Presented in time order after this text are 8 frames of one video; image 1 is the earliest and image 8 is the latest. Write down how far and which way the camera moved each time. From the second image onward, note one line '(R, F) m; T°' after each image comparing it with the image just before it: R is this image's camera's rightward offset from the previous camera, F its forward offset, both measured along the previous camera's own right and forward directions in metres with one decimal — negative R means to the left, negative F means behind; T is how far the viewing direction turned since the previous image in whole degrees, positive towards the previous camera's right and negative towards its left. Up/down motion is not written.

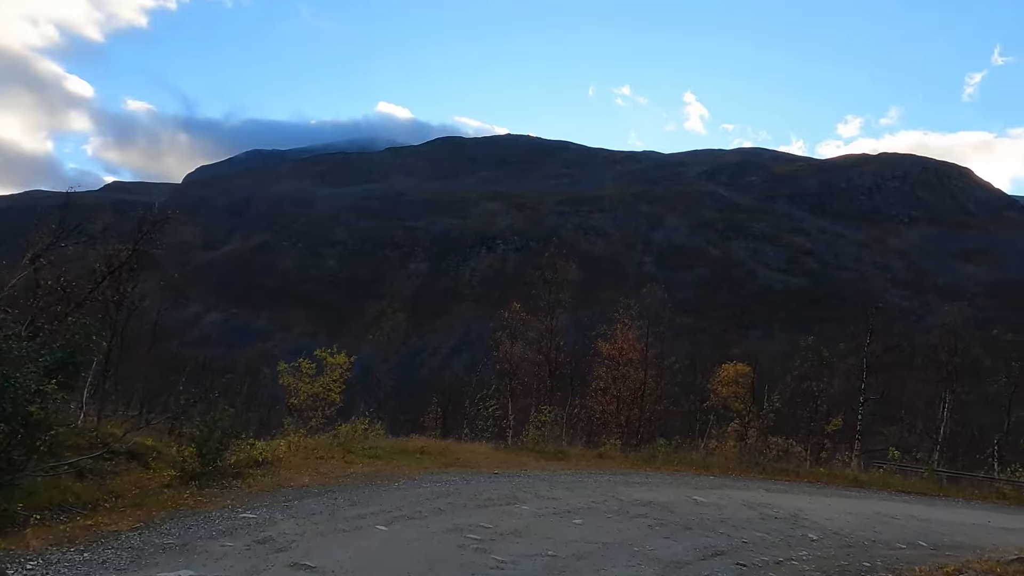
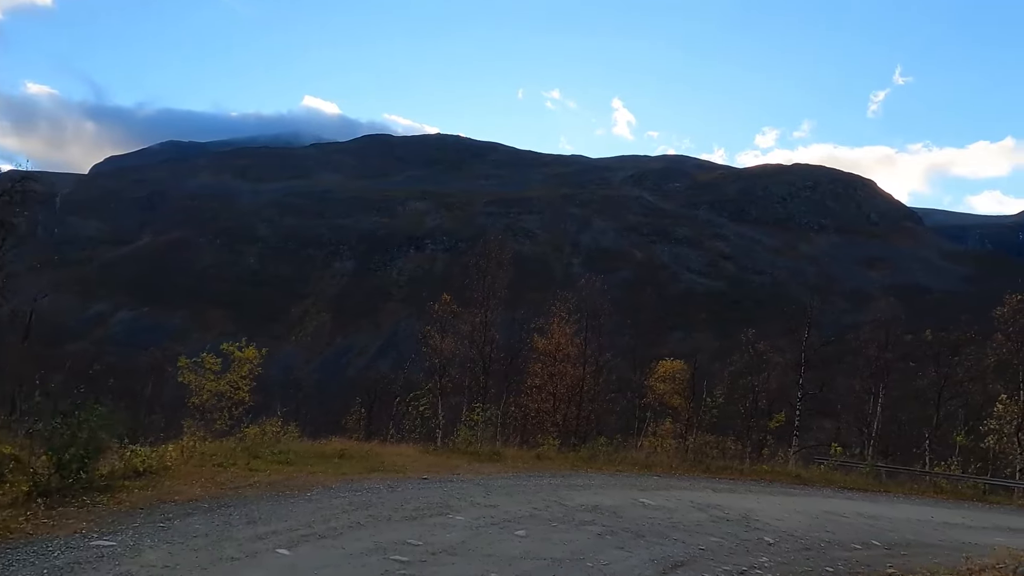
(-0.1, +2.2) m; +6°
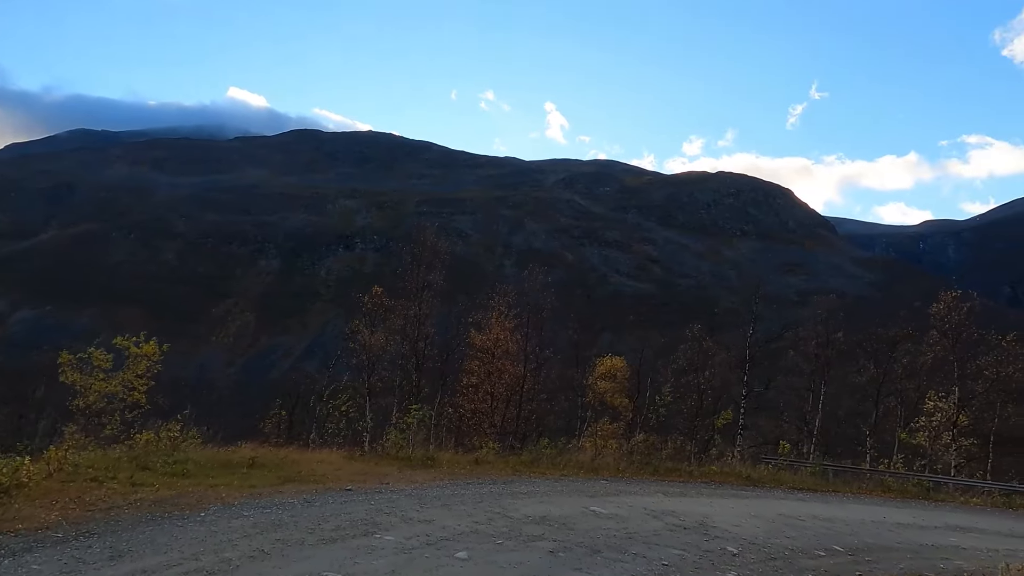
(-0.2, +2.2) m; +6°
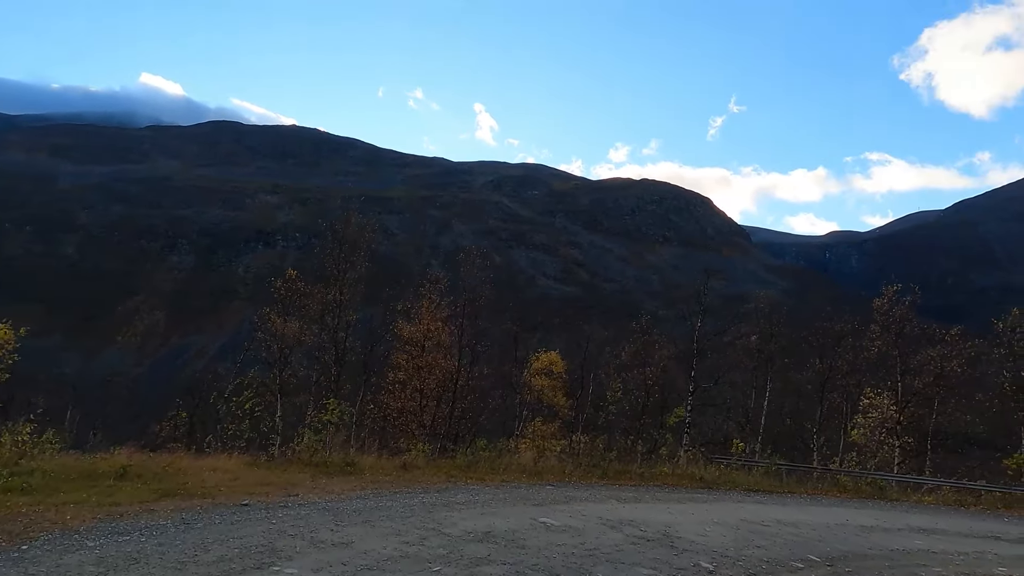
(-0.3, +2.9) m; +6°
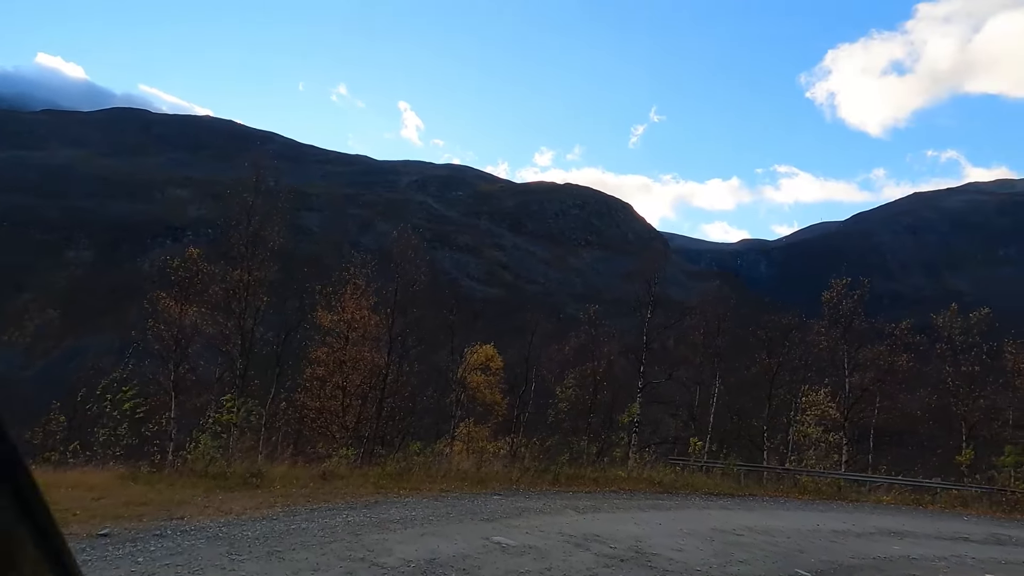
(-0.5, +2.9) m; +7°
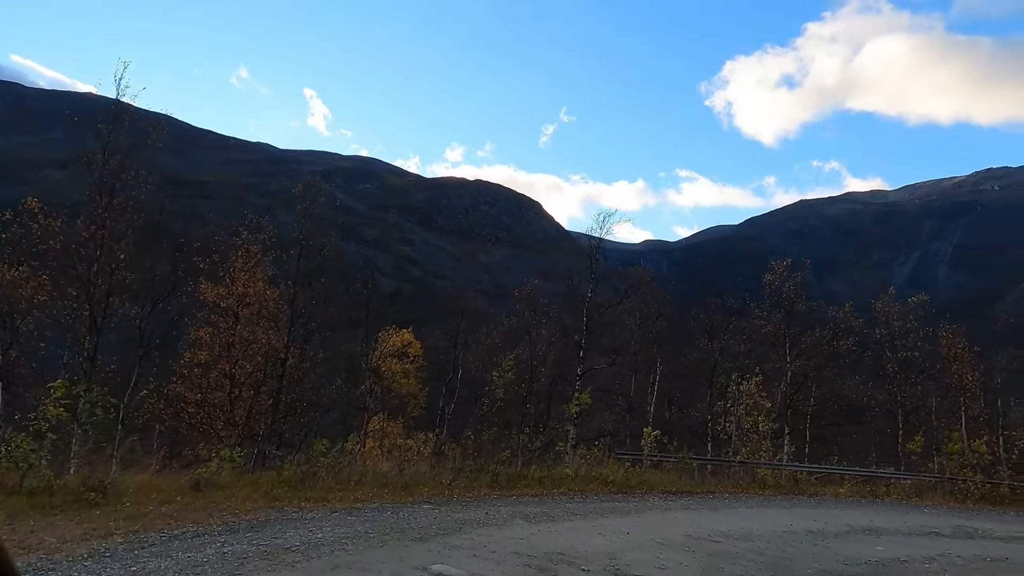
(-0.6, +3.5) m; +8°
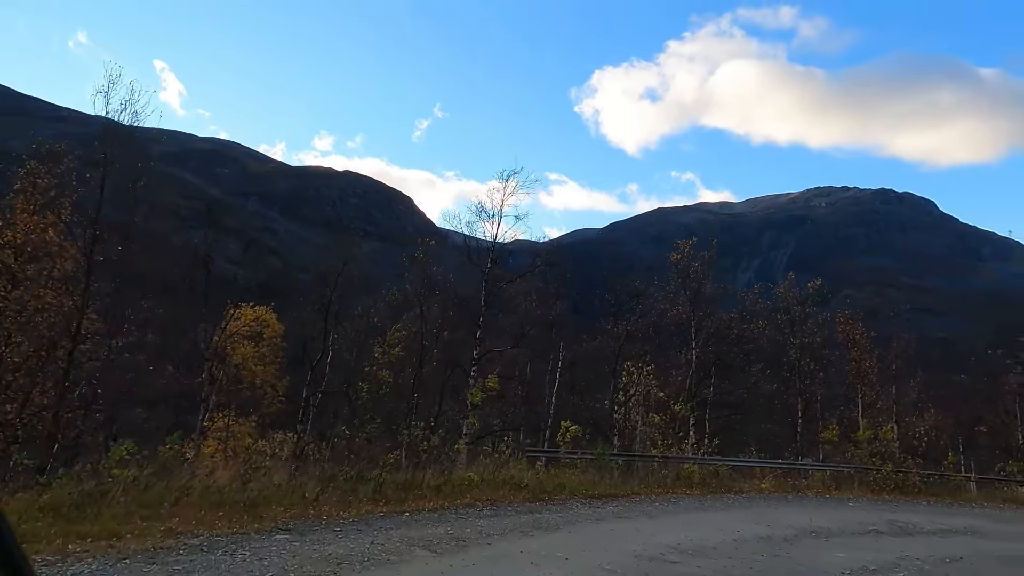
(-0.5, +4.1) m; +11°
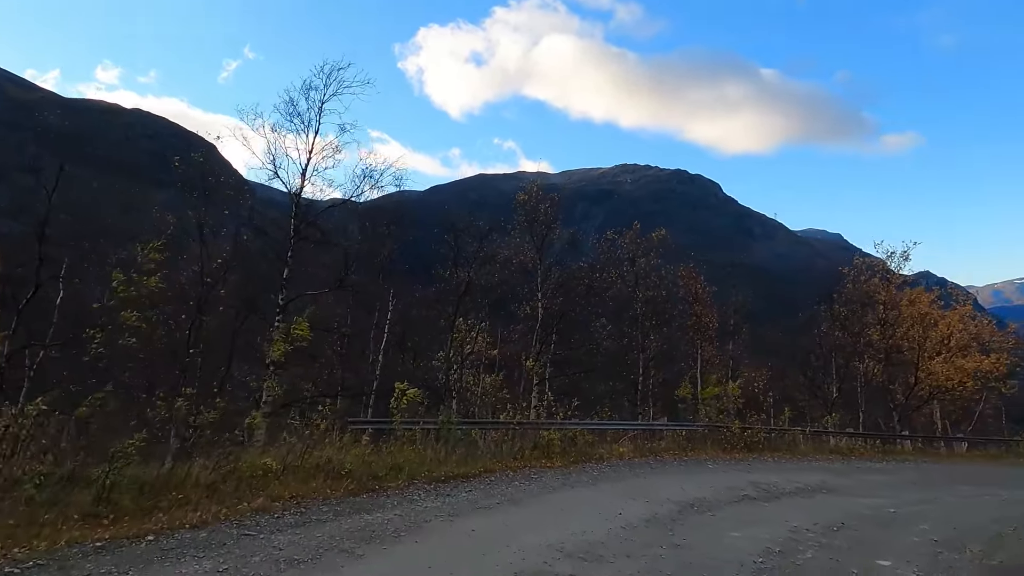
(-0.1, +4.0) m; +16°
